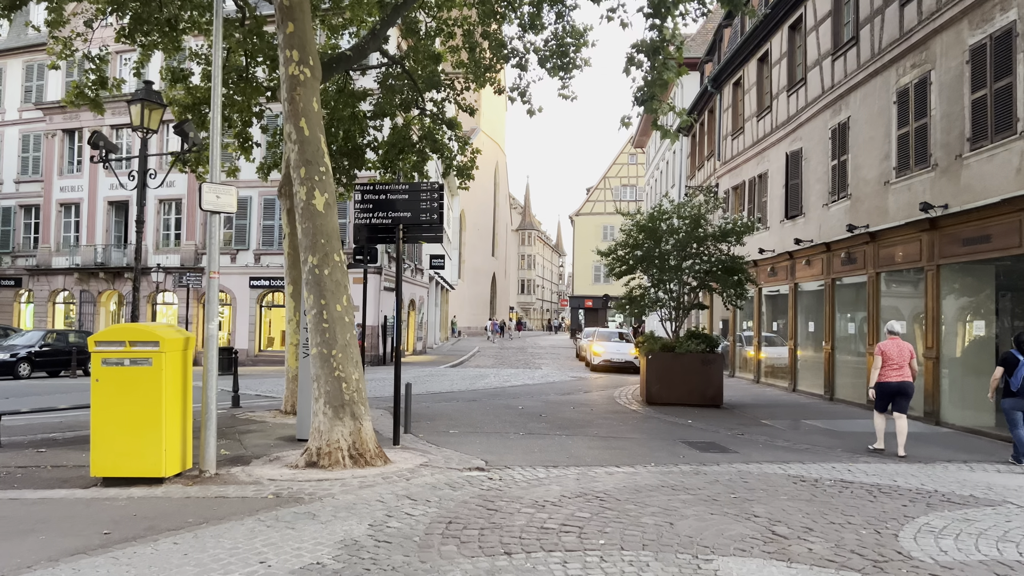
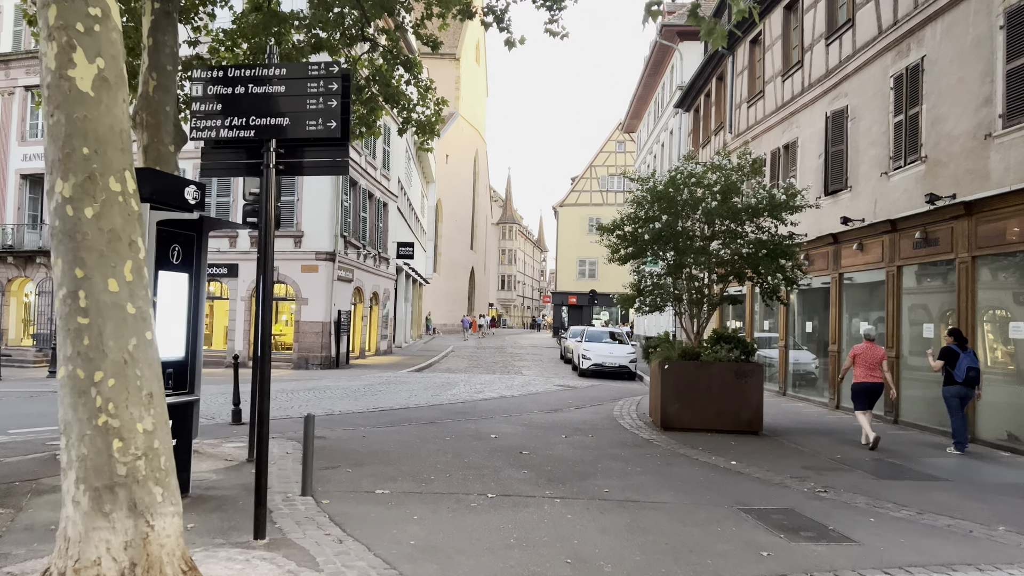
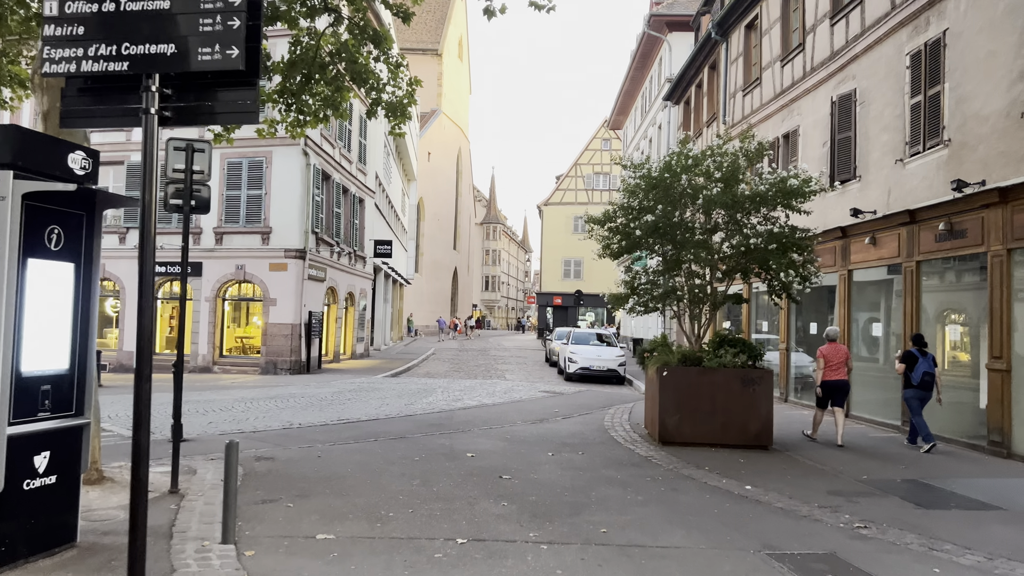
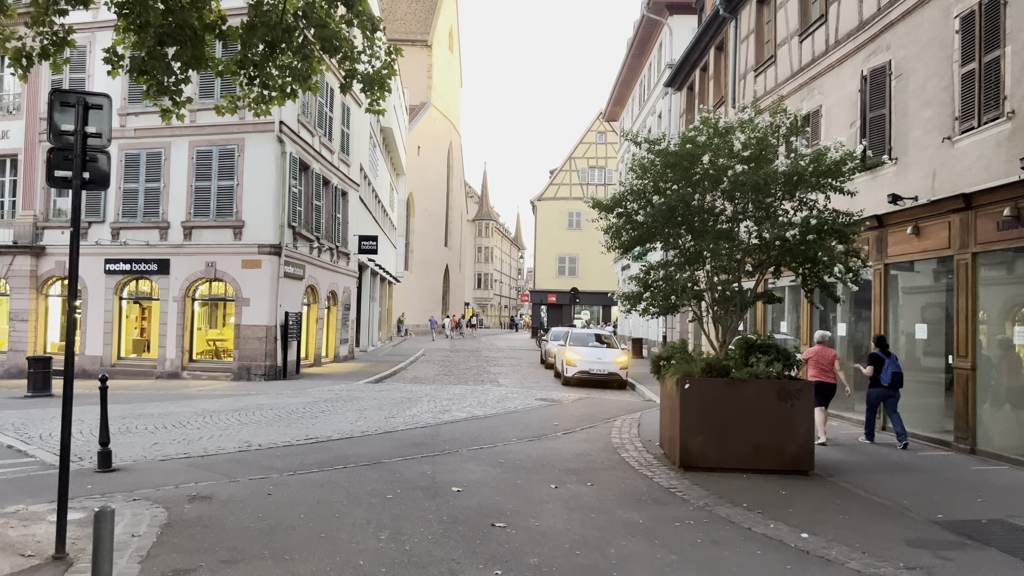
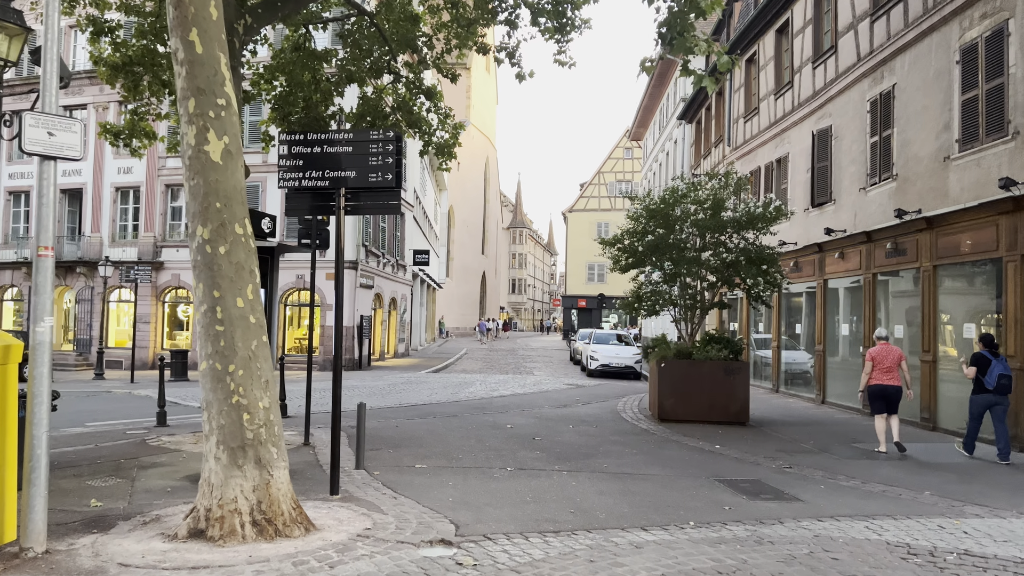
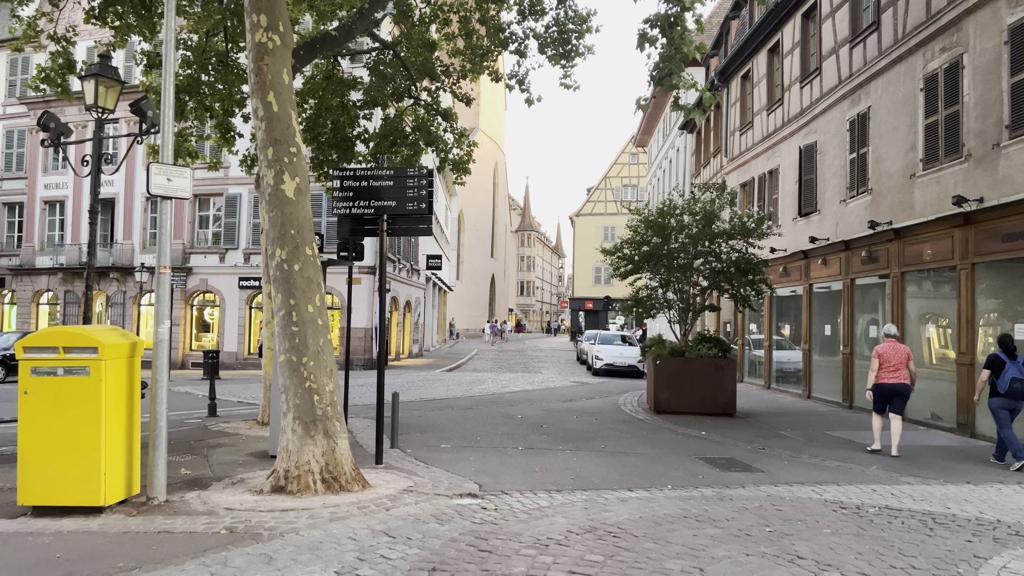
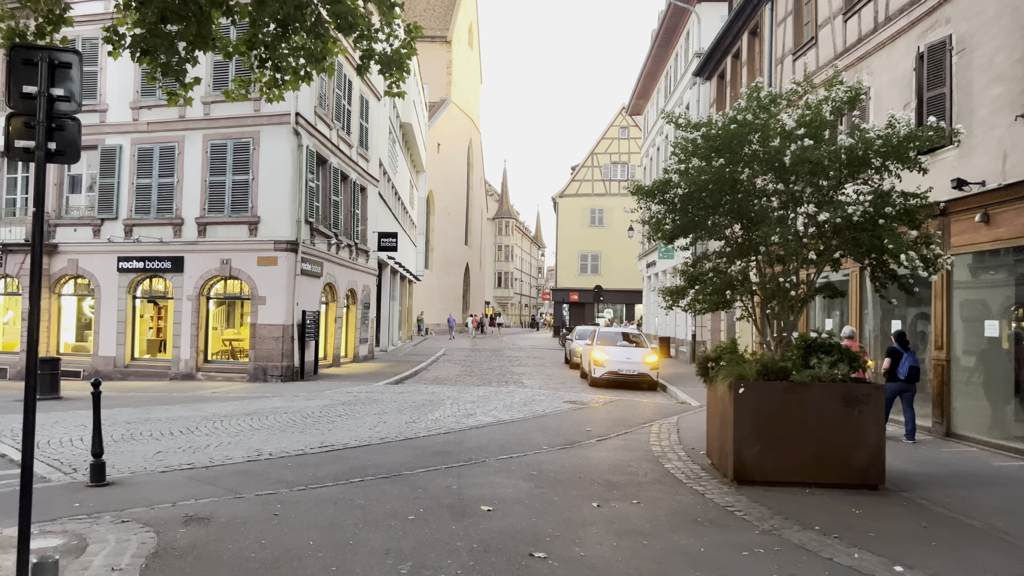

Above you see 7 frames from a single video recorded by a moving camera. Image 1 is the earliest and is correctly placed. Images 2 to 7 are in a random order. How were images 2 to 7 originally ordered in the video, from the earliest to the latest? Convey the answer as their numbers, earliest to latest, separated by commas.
6, 5, 2, 3, 4, 7
